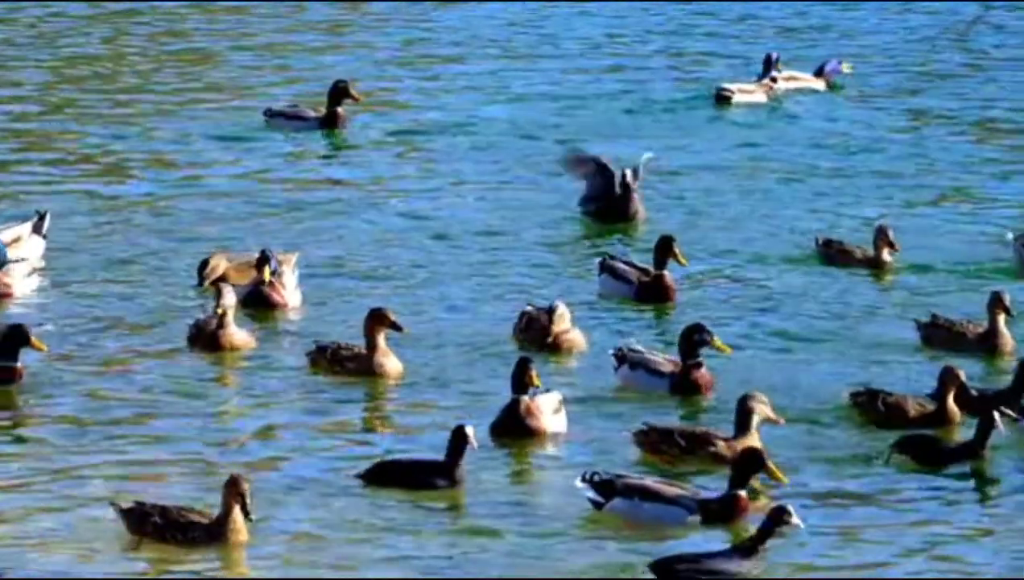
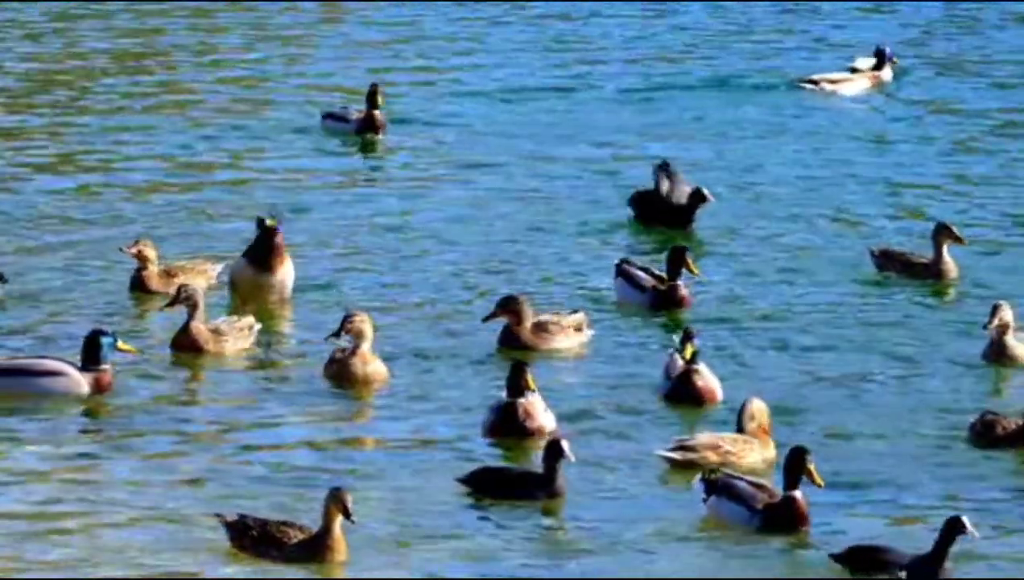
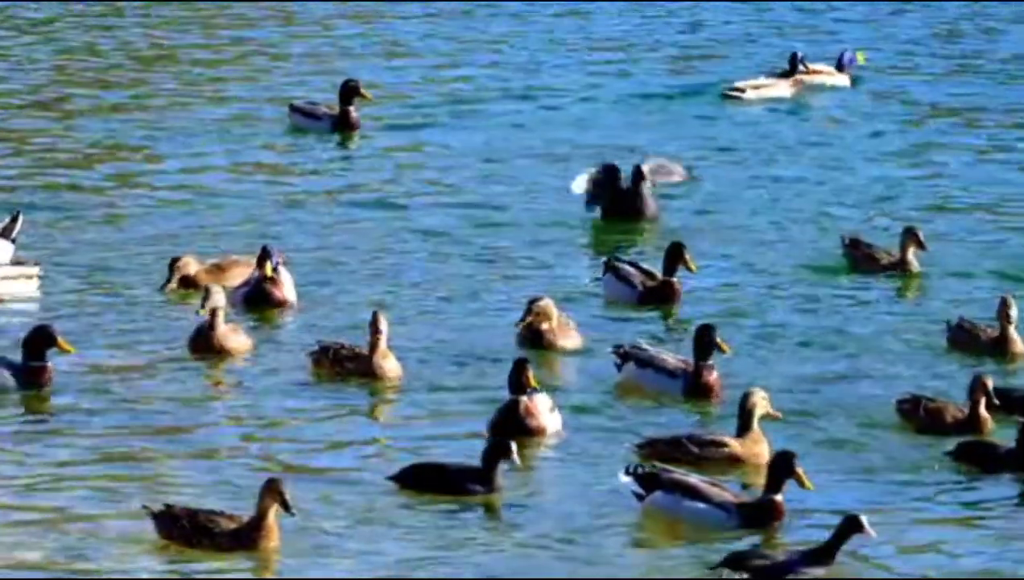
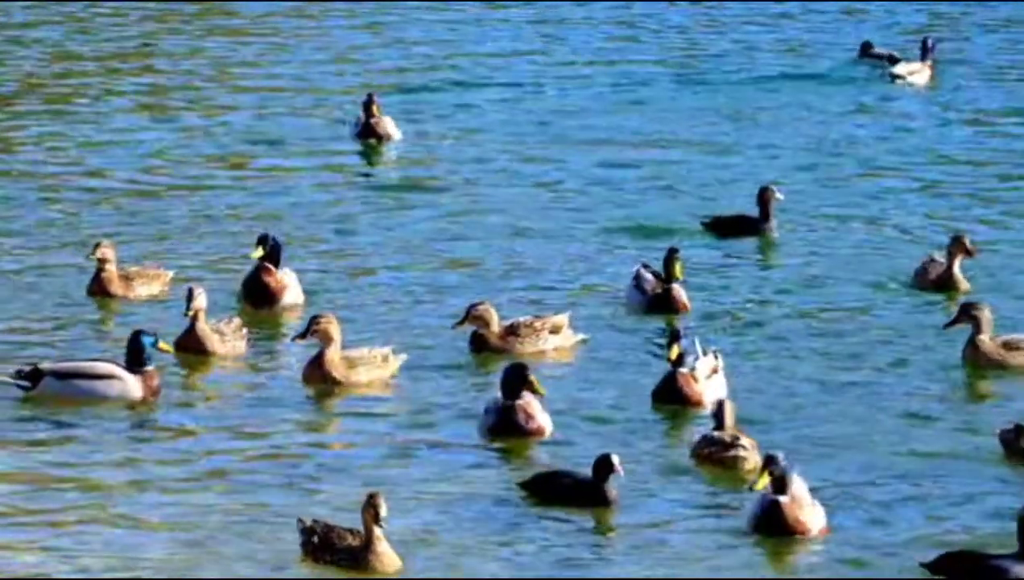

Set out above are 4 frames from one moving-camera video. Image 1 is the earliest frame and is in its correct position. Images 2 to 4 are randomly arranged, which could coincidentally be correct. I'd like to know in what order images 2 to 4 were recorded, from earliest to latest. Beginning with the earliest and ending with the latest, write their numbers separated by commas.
3, 2, 4
